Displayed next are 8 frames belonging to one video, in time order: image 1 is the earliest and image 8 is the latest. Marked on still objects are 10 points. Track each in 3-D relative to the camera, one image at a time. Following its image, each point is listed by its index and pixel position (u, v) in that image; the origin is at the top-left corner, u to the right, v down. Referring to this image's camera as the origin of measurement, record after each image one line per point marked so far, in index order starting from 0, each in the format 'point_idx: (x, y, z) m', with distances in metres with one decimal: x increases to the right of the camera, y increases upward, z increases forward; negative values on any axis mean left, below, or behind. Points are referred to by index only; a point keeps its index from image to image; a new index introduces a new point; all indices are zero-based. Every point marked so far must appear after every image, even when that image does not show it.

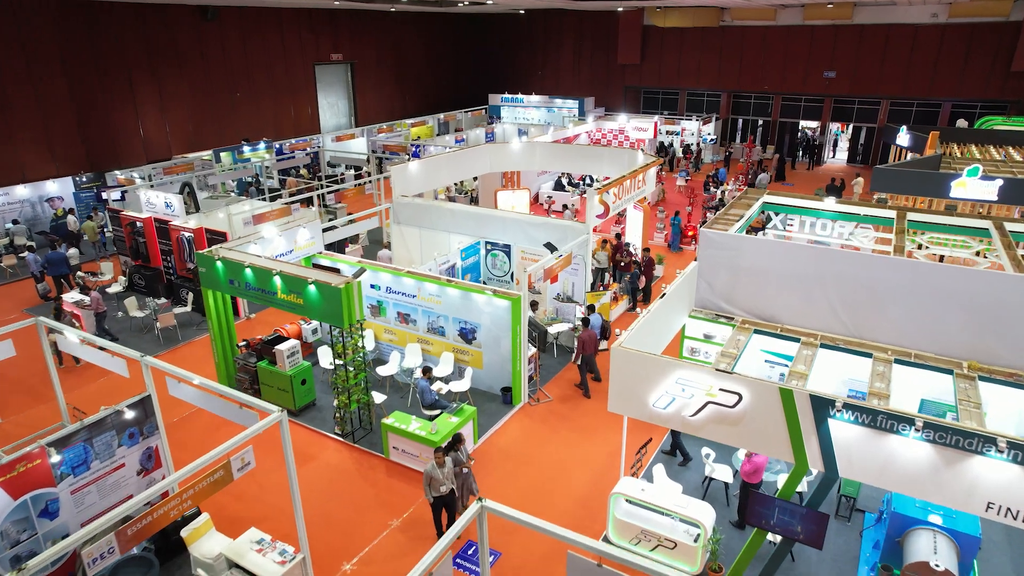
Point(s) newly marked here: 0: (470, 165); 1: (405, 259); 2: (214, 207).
0: (-0.9, +2.5, +12.3) m
1: (-2.0, +0.5, +11.1) m
2: (-6.1, +1.6, +12.6) m
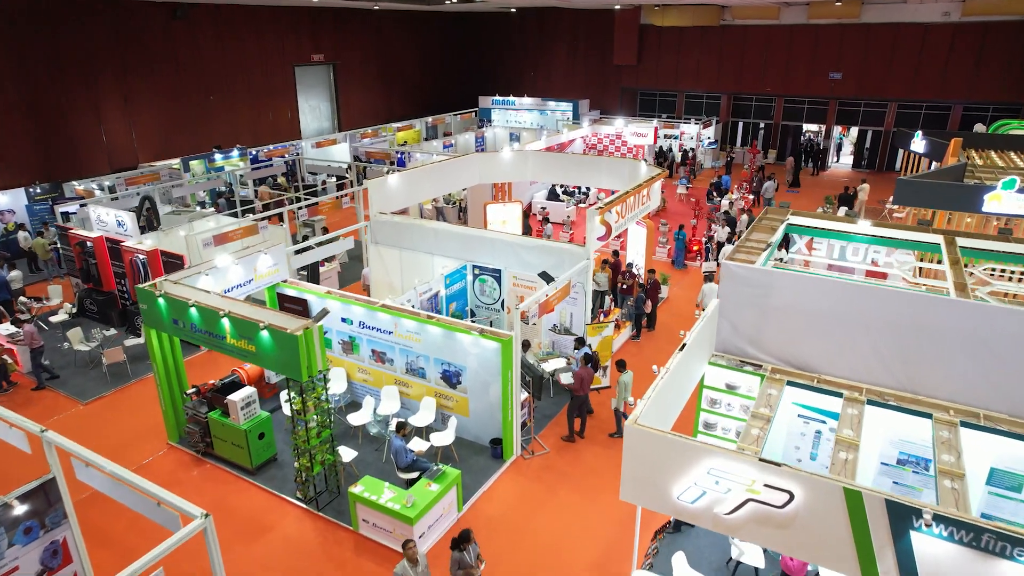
0: (-1.0, +2.0, +11.3) m
1: (-2.1, +0.1, +10.0) m
2: (-6.3, +1.2, +11.4) m
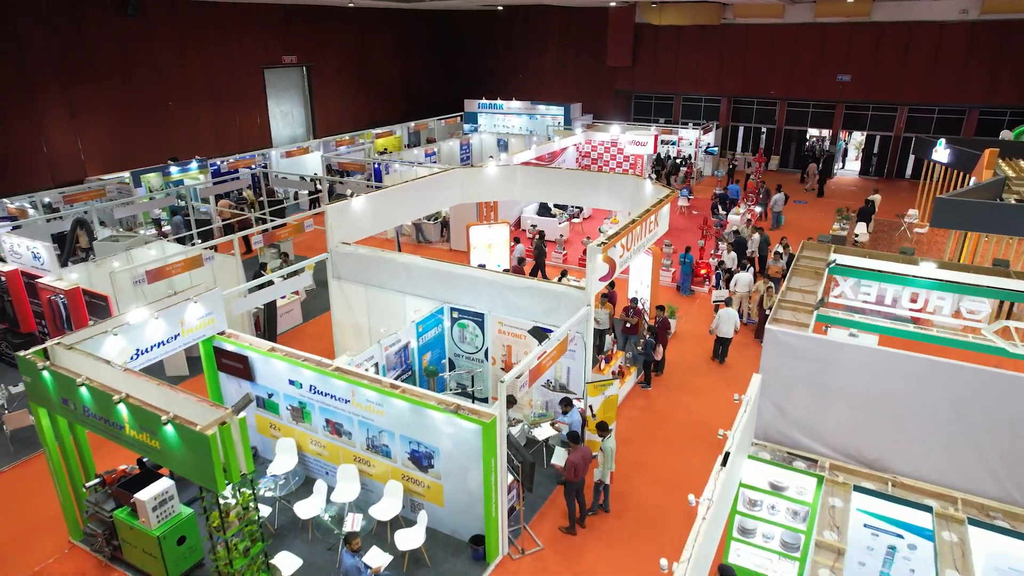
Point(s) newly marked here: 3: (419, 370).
0: (-1.3, +1.5, +9.9) m
1: (-2.3, -0.5, +8.6) m
2: (-6.5, +0.6, +9.9) m
3: (-1.1, -1.0, +7.4) m
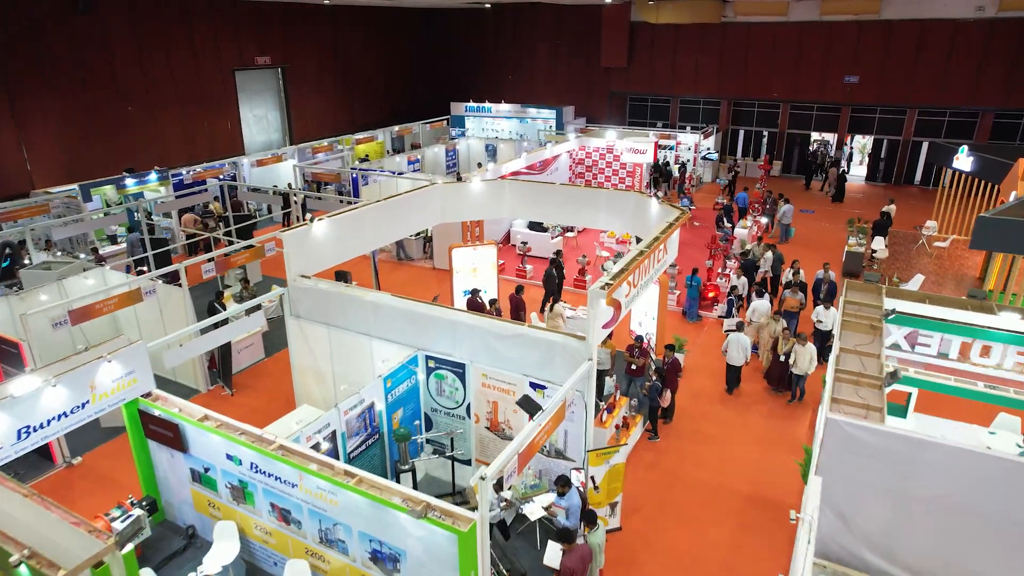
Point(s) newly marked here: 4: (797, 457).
0: (-1.4, +1.0, +8.7) m
1: (-2.5, -1.0, +7.4) m
2: (-6.7, +0.1, +8.7) m
3: (-1.3, -1.5, +6.2) m
4: (+3.3, -2.0, +7.1) m
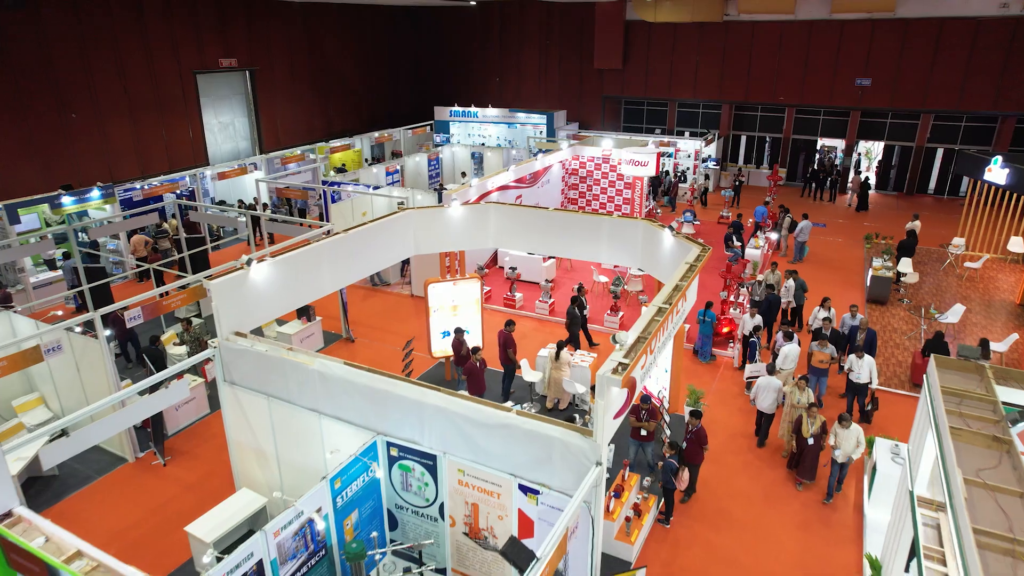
0: (-1.6, +0.4, +7.3) m
1: (-2.6, -1.5, +6.0) m
2: (-6.9, -0.5, +7.3) m
3: (-1.4, -2.0, +4.8) m
4: (+3.2, -2.5, +5.8) m
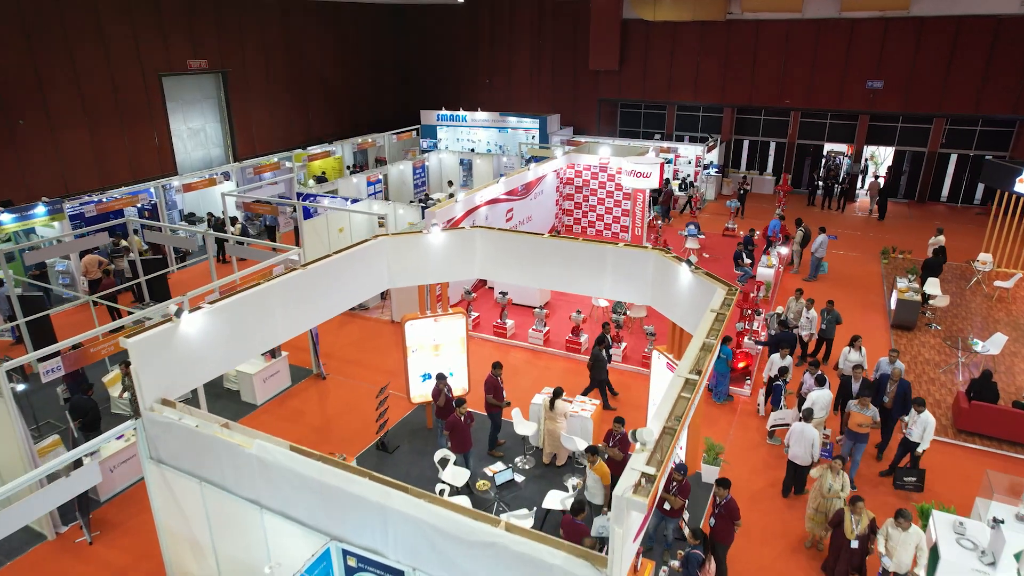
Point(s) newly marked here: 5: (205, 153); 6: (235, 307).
0: (-1.7, 0.0, +6.3) m
1: (-2.7, -2.0, +5.0) m
2: (-7.0, -1.0, +6.1) m
3: (-1.4, -2.4, +3.7) m
4: (+3.1, -2.9, +4.8) m
5: (-8.2, +3.6, +16.4) m
6: (-2.3, -0.2, +5.2) m
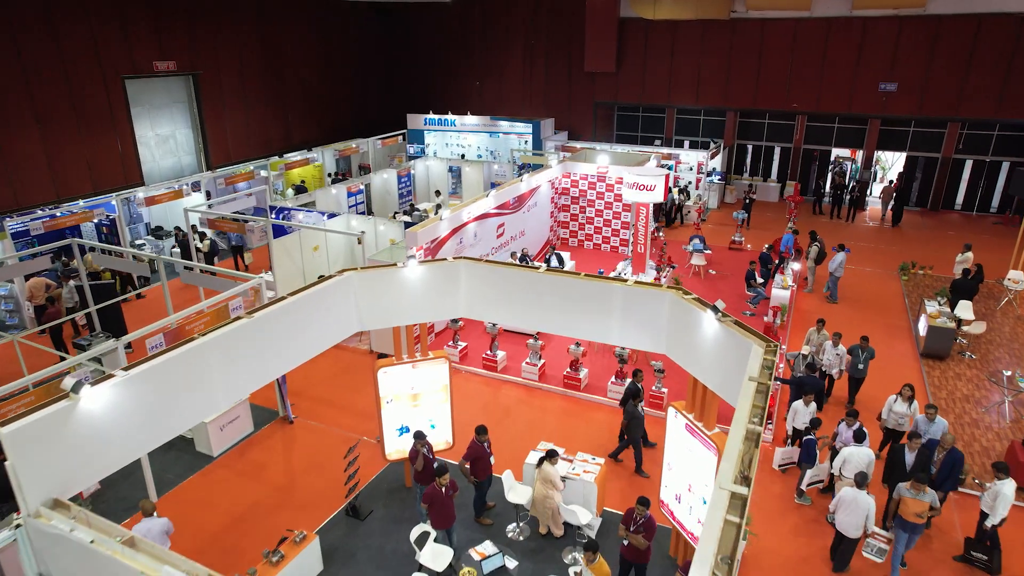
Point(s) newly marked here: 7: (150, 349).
0: (-1.8, -0.4, +5.2) m
1: (-2.8, -2.4, +3.9) m
2: (-7.0, -1.4, +5.0) m
3: (-1.5, -2.9, +2.7) m
4: (+3.0, -3.3, +3.8) m
5: (-8.5, +3.2, +15.3) m
6: (-2.4, -0.6, +4.1) m
7: (-3.9, -0.7, +6.6) m
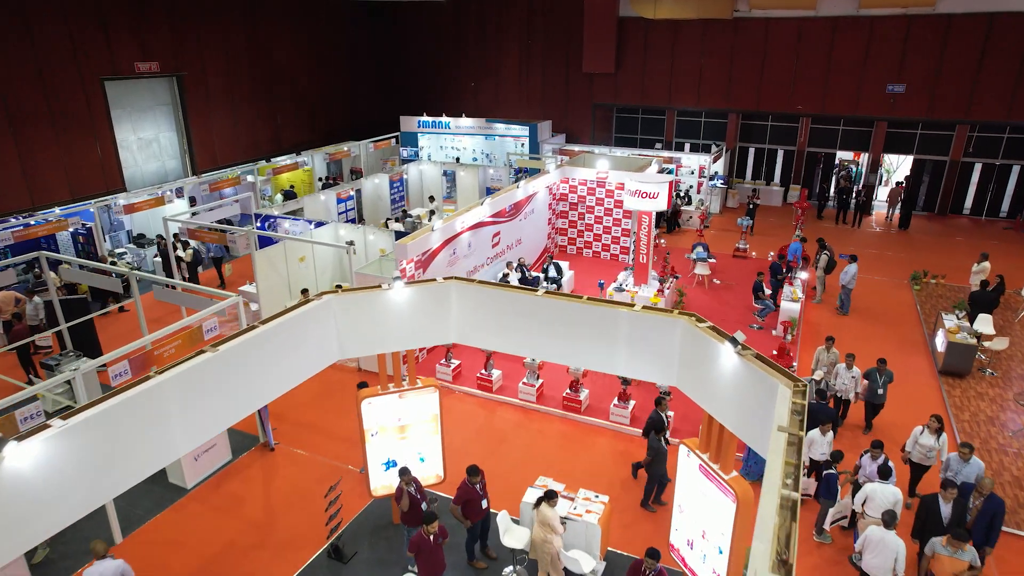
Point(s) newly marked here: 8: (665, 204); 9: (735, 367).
0: (-1.9, -0.6, +4.7) m
1: (-2.8, -2.6, +3.4) m
2: (-7.1, -1.6, +4.5) m
3: (-1.5, -3.1, +2.2) m
4: (+3.0, -3.5, +3.3) m
5: (-8.6, +2.9, +14.8) m
6: (-2.4, -0.8, +3.6) m
7: (-4.0, -0.9, +6.1) m
8: (+2.7, +1.6, +11.2) m
9: (+1.5, -0.5, +4.2) m
